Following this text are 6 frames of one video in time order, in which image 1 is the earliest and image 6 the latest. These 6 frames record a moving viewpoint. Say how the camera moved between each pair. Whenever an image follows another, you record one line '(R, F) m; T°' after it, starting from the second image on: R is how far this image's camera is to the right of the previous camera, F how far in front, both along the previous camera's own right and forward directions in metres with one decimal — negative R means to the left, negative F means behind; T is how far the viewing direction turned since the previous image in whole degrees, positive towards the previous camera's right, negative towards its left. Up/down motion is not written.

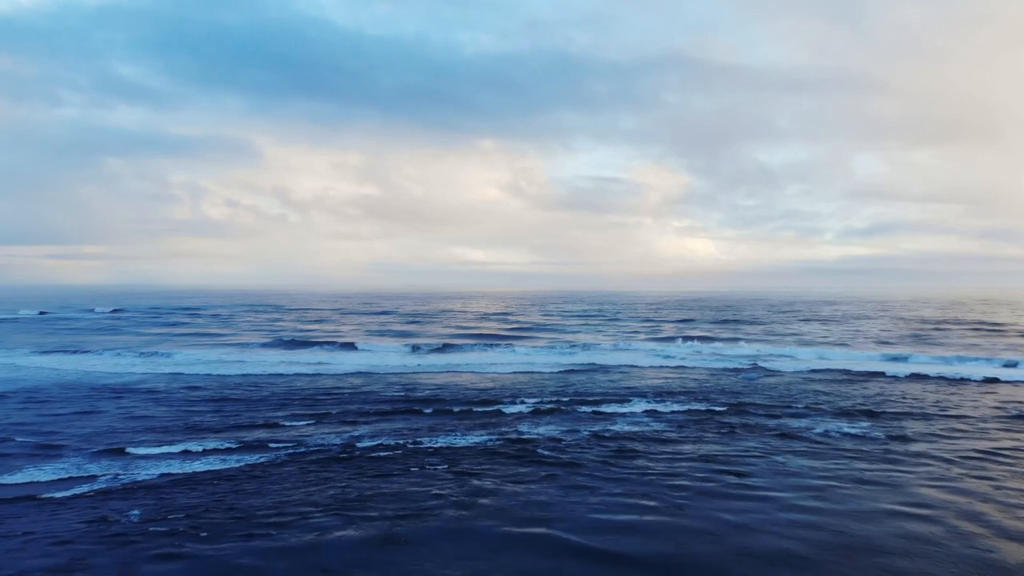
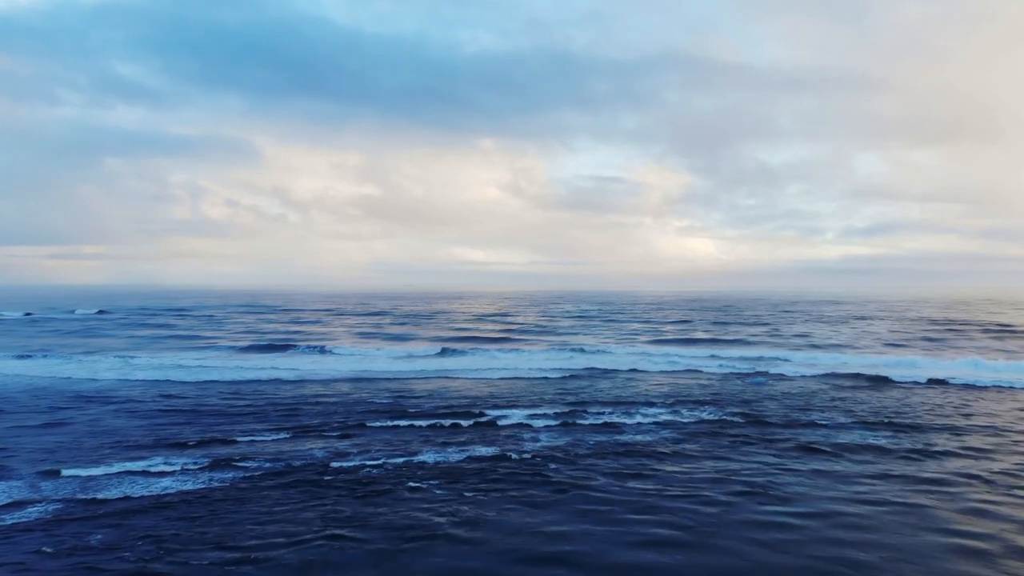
(+0.1, +1.3) m; 0°
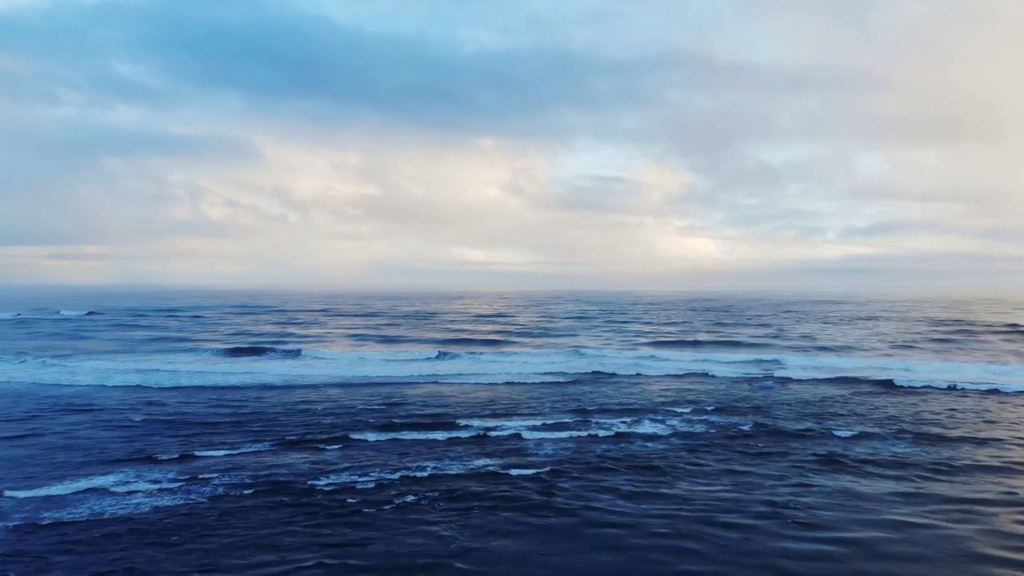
(0.0, +1.1) m; 0°
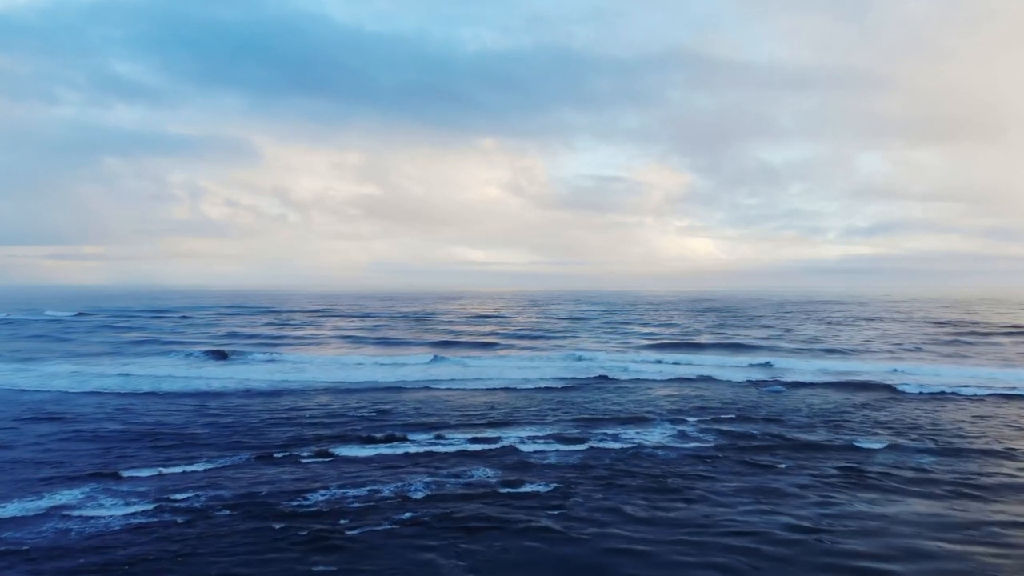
(0.0, +1.1) m; 0°
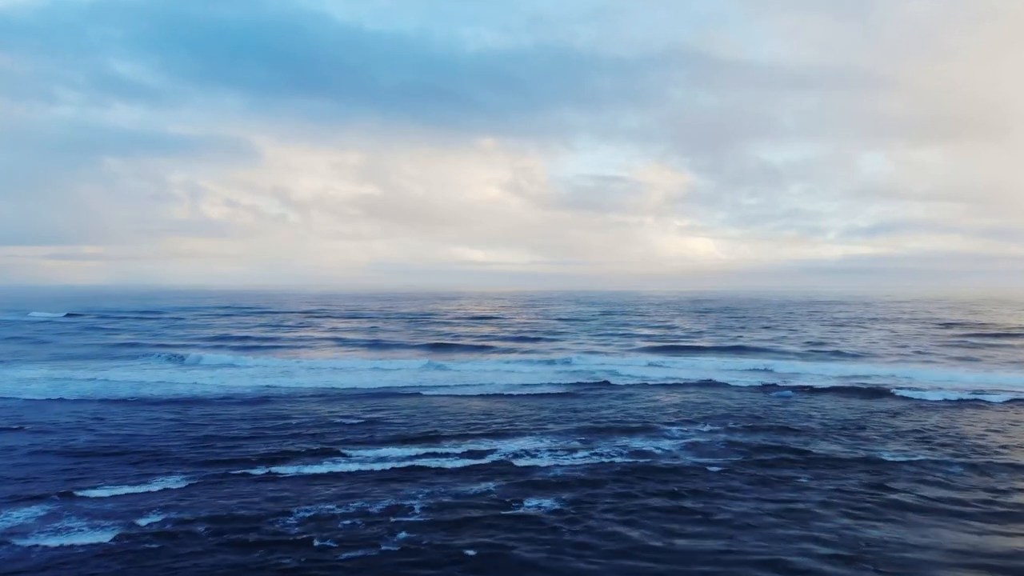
(0.0, +1.0) m; 0°
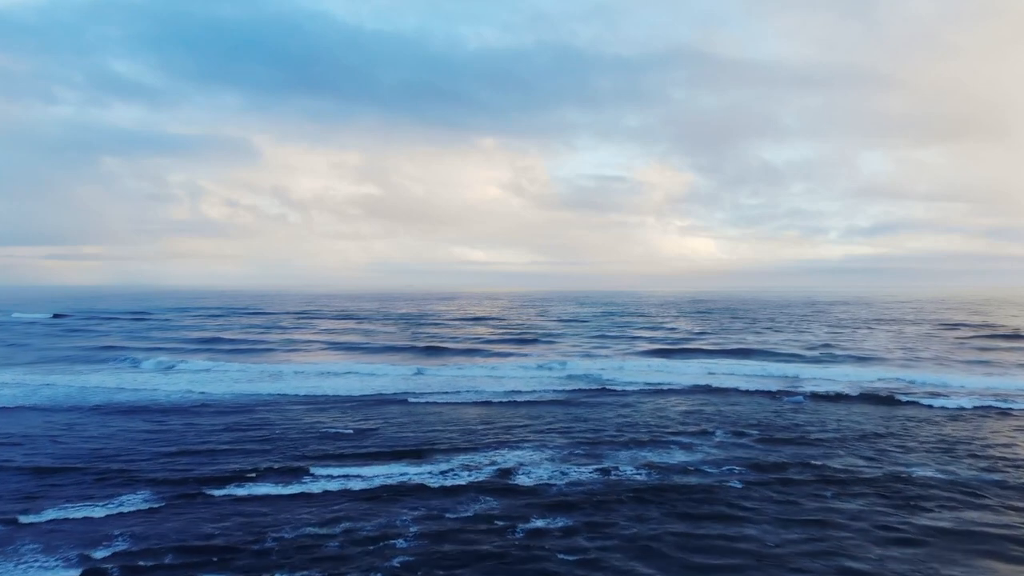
(+0.1, +1.1) m; 0°
